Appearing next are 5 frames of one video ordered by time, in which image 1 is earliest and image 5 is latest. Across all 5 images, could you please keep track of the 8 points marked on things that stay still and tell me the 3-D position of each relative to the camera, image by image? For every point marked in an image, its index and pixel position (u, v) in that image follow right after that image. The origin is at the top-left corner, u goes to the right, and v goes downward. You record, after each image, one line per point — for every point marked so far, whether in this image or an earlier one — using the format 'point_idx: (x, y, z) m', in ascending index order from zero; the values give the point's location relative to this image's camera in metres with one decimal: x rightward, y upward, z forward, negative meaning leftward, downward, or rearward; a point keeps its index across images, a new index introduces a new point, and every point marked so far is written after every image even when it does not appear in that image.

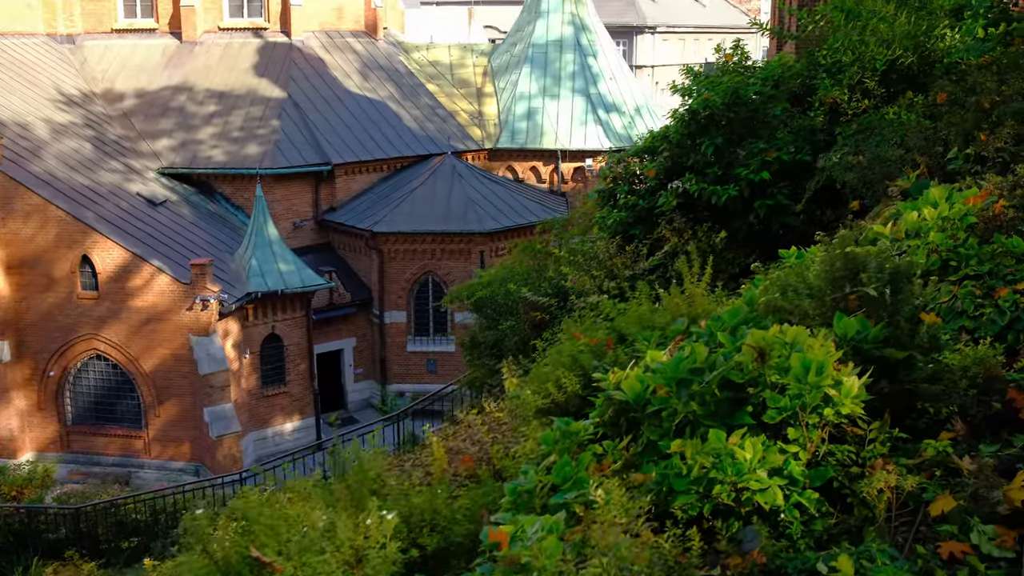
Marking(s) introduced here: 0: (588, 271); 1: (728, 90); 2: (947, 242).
0: (+0.7, +0.2, +10.5) m
1: (+2.1, +2.0, +11.4) m
2: (+2.3, +0.2, +6.0) m
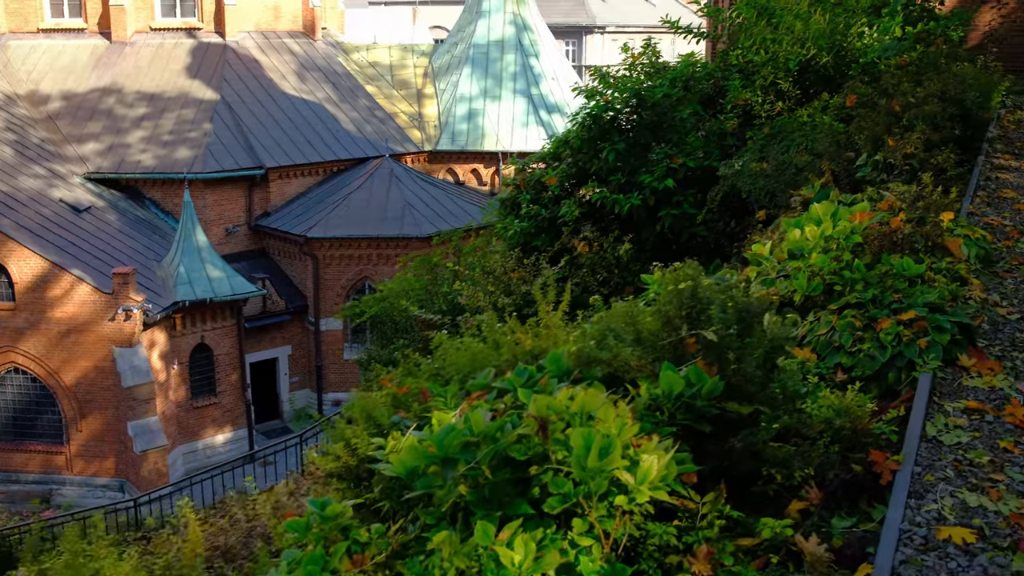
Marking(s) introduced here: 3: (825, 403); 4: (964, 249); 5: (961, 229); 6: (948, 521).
0: (-0.2, 0.0, +9.8) m
1: (+1.1, +1.8, +10.8) m
2: (+1.5, +0.1, +5.3) m
3: (+1.1, -0.4, +4.1) m
4: (+2.4, +0.2, +6.1) m
5: (+2.5, +0.3, +6.3) m
6: (+1.3, -0.7, +3.3) m
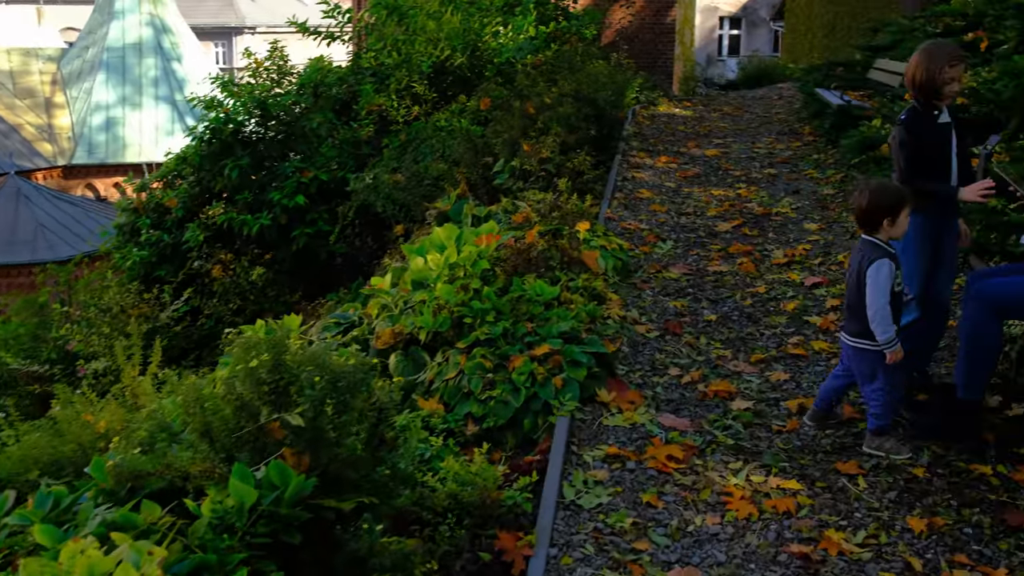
0: (-3.1, -0.3, +8.6) m
1: (-2.2, +1.6, +9.9) m
2: (-0.2, 0.0, +4.8) m
3: (-0.2, -0.6, +3.5) m
4: (+0.4, +0.1, +5.7) m
5: (+0.4, +0.3, +6.0) m
6: (+0.2, -0.8, +2.8) m
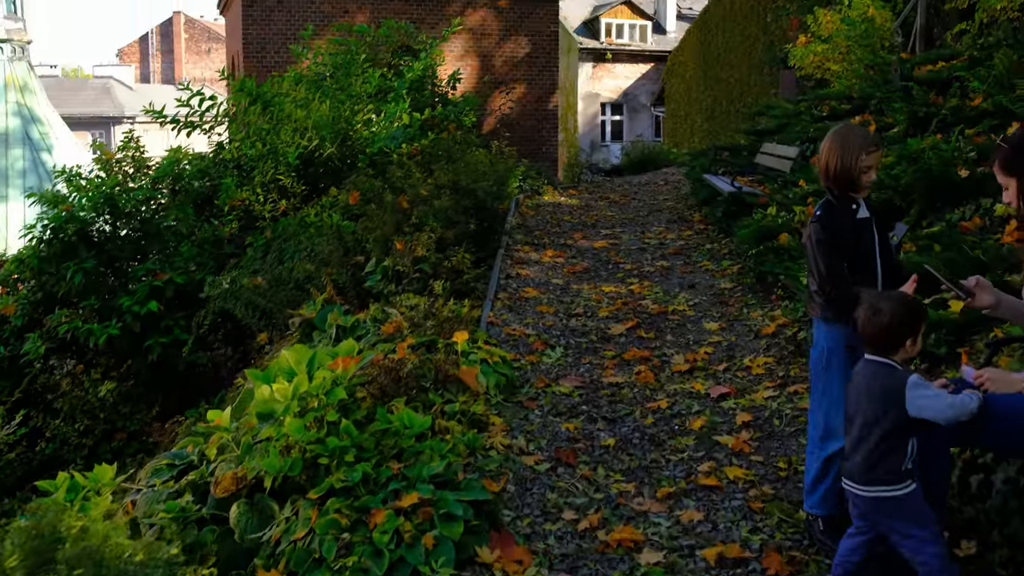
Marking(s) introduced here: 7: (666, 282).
0: (-3.9, -1.1, +7.5) m
1: (-3.2, +0.7, +9.0) m
2: (-0.7, -0.5, +4.0) m
3: (-0.5, -0.9, +2.7) m
4: (-0.1, -0.4, +5.0) m
5: (-0.2, -0.3, +5.3) m
6: (-0.1, -1.1, +2.0) m
7: (+1.0, 0.0, +7.7) m
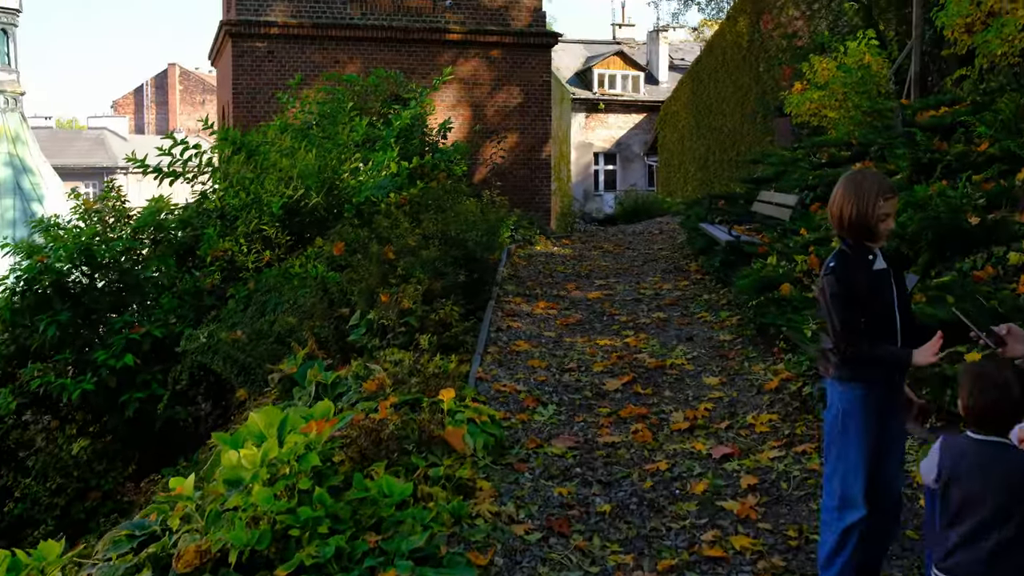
0: (-4.0, -1.5, +7.1) m
1: (-3.3, +0.3, +8.7) m
2: (-0.7, -0.7, +3.7) m
3: (-0.6, -1.1, +2.4) m
4: (-0.2, -0.6, +4.7) m
5: (-0.2, -0.5, +5.0) m
6: (-0.1, -1.2, +1.7) m
7: (+1.0, -0.3, +7.4) m
